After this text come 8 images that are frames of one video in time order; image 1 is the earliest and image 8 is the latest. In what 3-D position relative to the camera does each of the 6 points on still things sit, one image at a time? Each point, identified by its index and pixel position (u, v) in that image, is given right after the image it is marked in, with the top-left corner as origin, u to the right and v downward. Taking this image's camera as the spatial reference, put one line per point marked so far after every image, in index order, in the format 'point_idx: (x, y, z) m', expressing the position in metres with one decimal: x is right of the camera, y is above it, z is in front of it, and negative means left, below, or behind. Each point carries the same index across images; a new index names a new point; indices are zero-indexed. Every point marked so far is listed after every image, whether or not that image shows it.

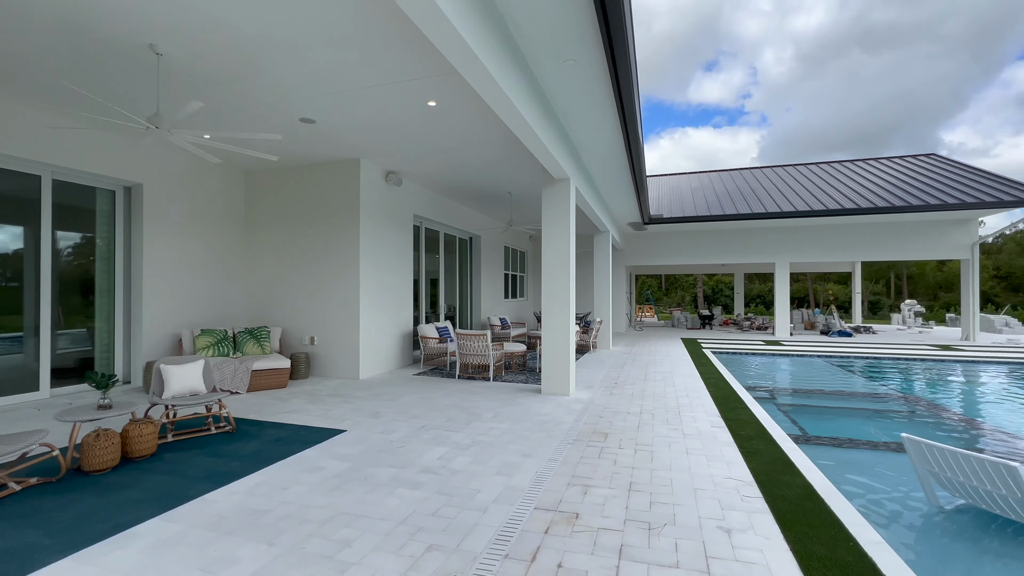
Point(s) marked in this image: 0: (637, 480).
0: (+0.9, -1.4, +3.4) m
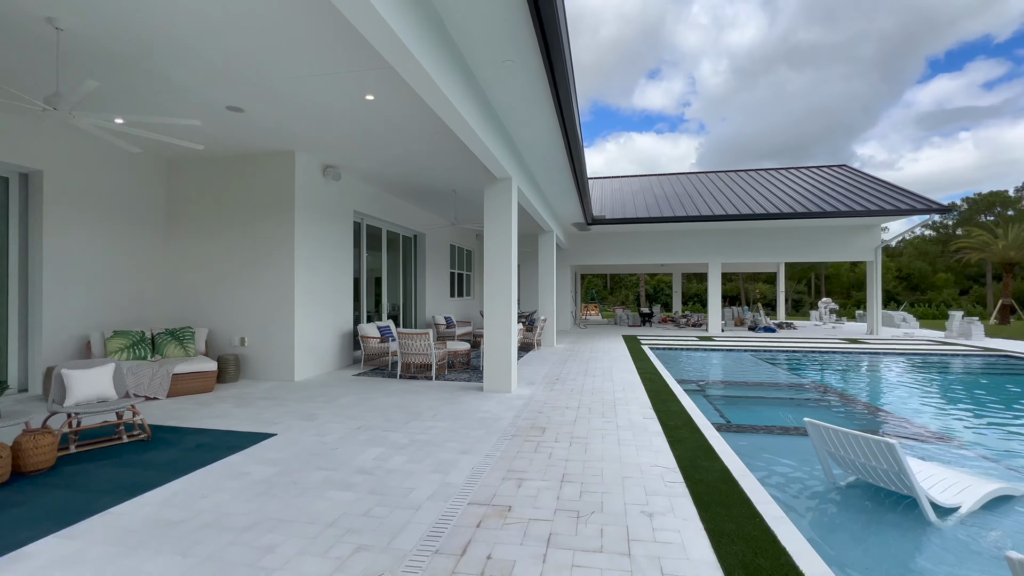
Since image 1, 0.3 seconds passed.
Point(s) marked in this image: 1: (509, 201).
0: (+0.4, -1.4, +3.5) m
1: (0.0, +1.2, +6.3) m
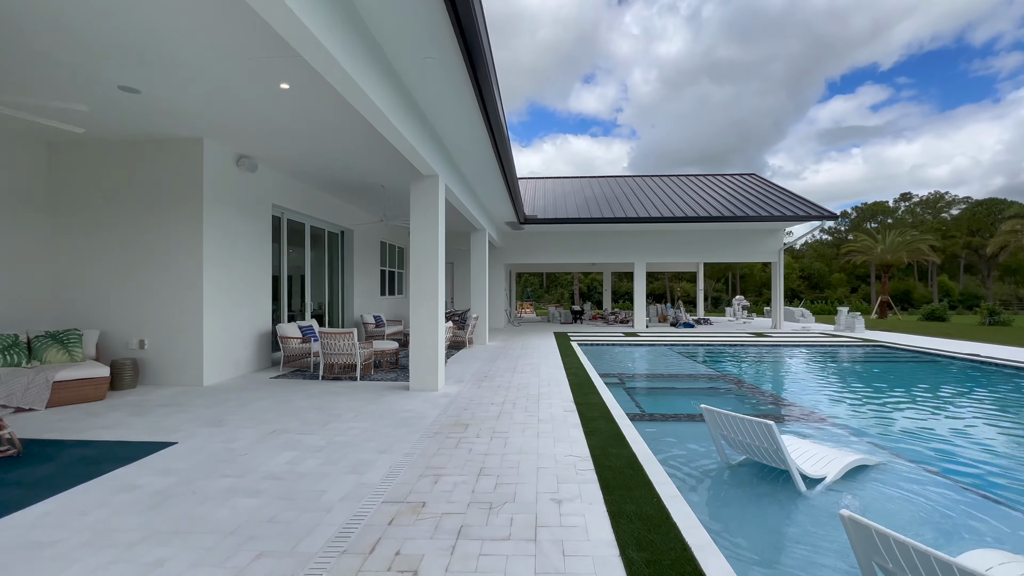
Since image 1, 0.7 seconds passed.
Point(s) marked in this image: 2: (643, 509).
0: (-0.2, -1.4, +3.6) m
1: (-1.1, +1.3, +6.3) m
2: (+0.8, -1.4, +2.8) m
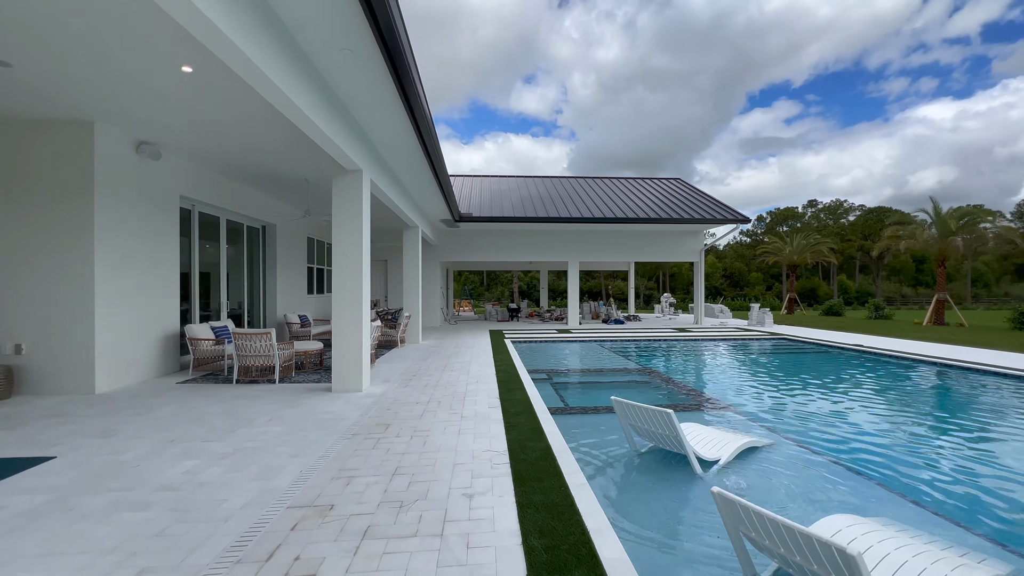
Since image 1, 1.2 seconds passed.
0: (-0.9, -1.4, +3.6) m
1: (-2.1, +1.3, +6.1) m
2: (+0.3, -1.4, +2.9) m
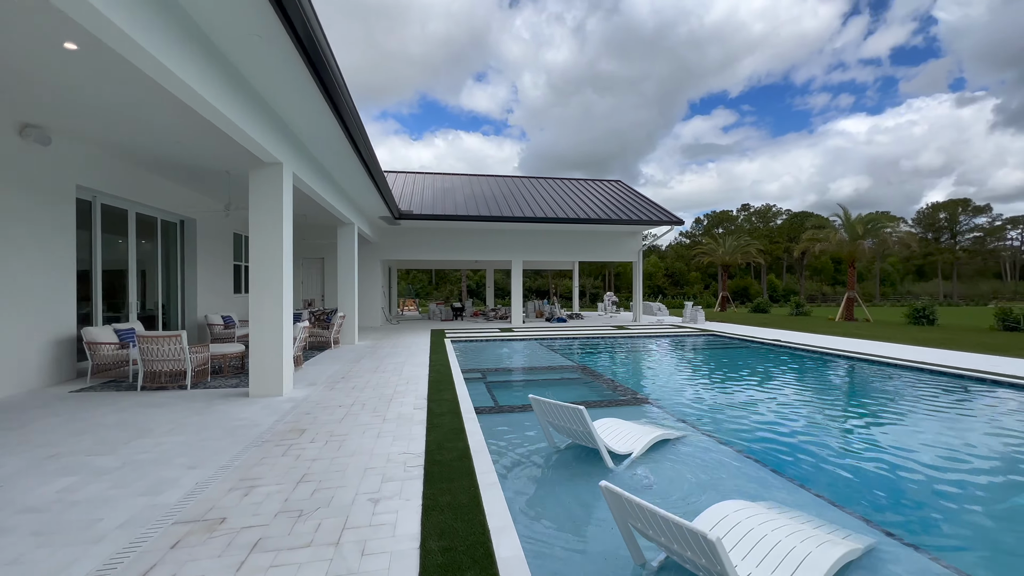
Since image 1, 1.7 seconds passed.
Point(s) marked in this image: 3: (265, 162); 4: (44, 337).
0: (-1.5, -1.4, +3.4) m
1: (-3.0, +1.3, +5.8) m
2: (-0.3, -1.4, +2.9) m
3: (-3.2, +1.6, +5.8) m
4: (-6.5, -0.7, +6.2) m
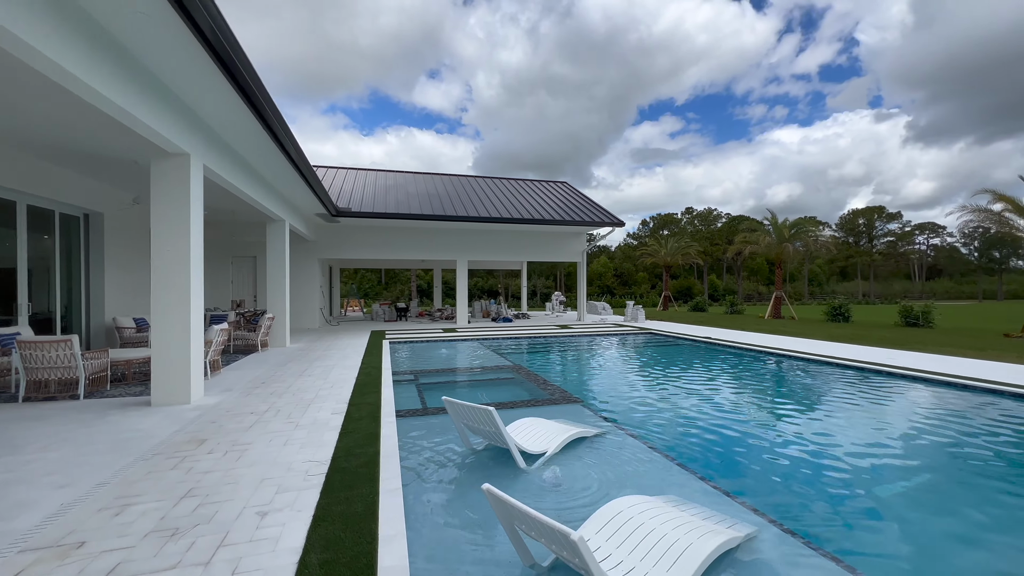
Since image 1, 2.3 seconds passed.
0: (-2.2, -1.4, +3.2) m
1: (-3.9, +1.3, +5.4) m
2: (-1.0, -1.4, +2.8) m
3: (-4.1, +1.6, +5.4) m
4: (-7.4, -0.7, +5.5) m
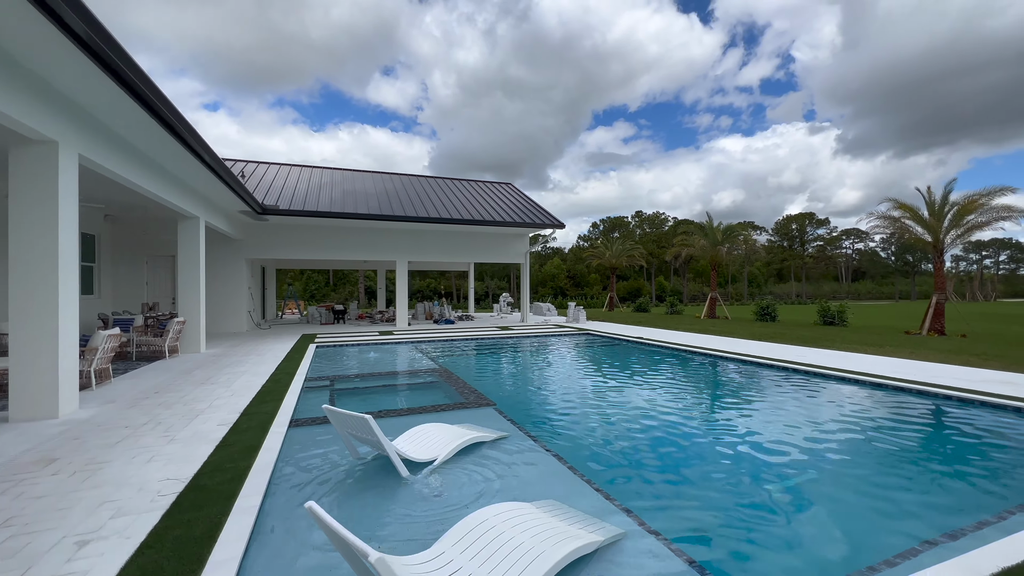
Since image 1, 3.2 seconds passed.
0: (-3.1, -1.4, +2.8) m
1: (-5.0, +1.3, +4.9) m
2: (-1.8, -1.4, +2.6) m
3: (-5.1, +1.6, +4.8) m
4: (-8.4, -0.7, +4.6) m
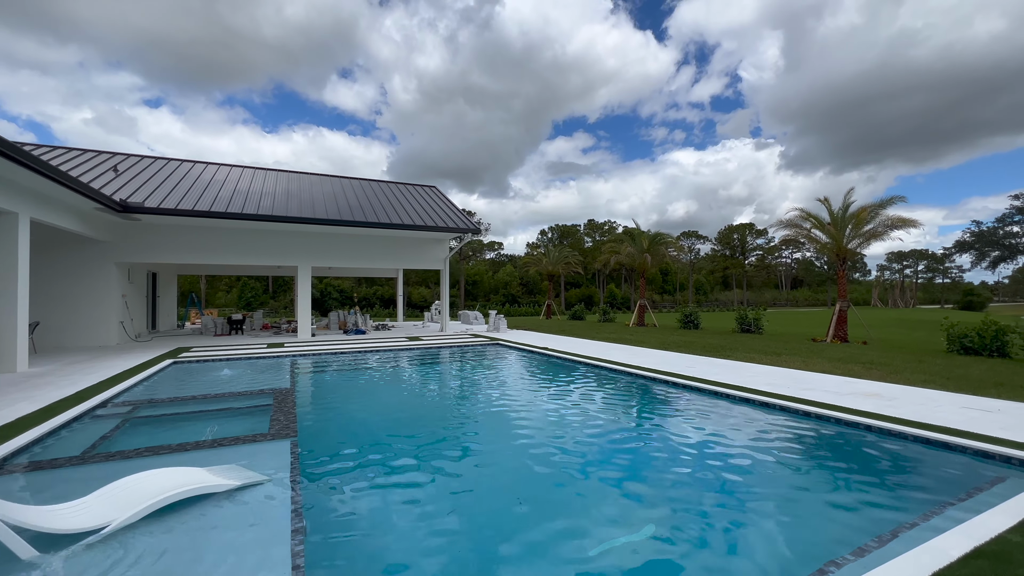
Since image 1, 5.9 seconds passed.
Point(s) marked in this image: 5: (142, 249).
0: (-4.9, -1.5, +1.7) m
1: (-7.0, +1.2, +3.7) m
2: (-3.6, -1.4, +1.5) m
3: (-7.1, +1.5, +3.6) m
4: (-10.4, -0.8, +3.0) m
5: (-10.8, +1.1, +13.1) m
